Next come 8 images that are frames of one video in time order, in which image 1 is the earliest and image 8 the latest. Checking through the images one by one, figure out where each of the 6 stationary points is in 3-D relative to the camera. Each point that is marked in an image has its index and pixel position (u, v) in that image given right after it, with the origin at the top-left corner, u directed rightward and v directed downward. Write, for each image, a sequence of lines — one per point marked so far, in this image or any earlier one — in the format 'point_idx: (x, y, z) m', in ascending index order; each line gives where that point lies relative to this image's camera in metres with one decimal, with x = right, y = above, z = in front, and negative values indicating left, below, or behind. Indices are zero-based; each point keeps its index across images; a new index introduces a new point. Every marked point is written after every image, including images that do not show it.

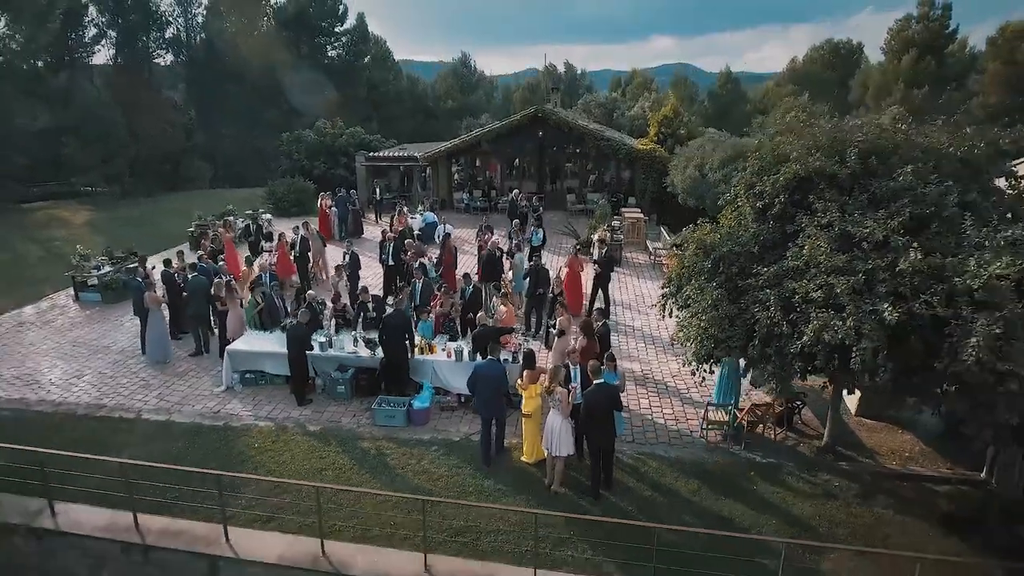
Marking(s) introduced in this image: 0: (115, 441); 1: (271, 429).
0: (-4.2, -1.6, +6.7) m
1: (-2.6, -1.5, +6.8) m
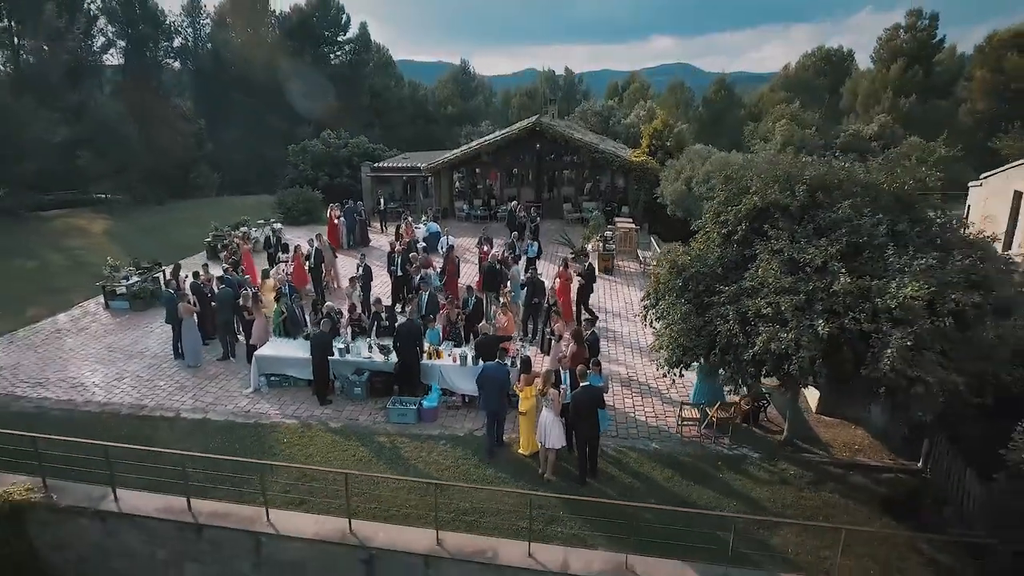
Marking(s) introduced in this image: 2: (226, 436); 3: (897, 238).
0: (-4.2, -1.8, +7.6) m
1: (-2.6, -1.7, +7.7) m
2: (-3.4, -1.7, +7.5) m
3: (+3.6, +0.5, +6.0) m
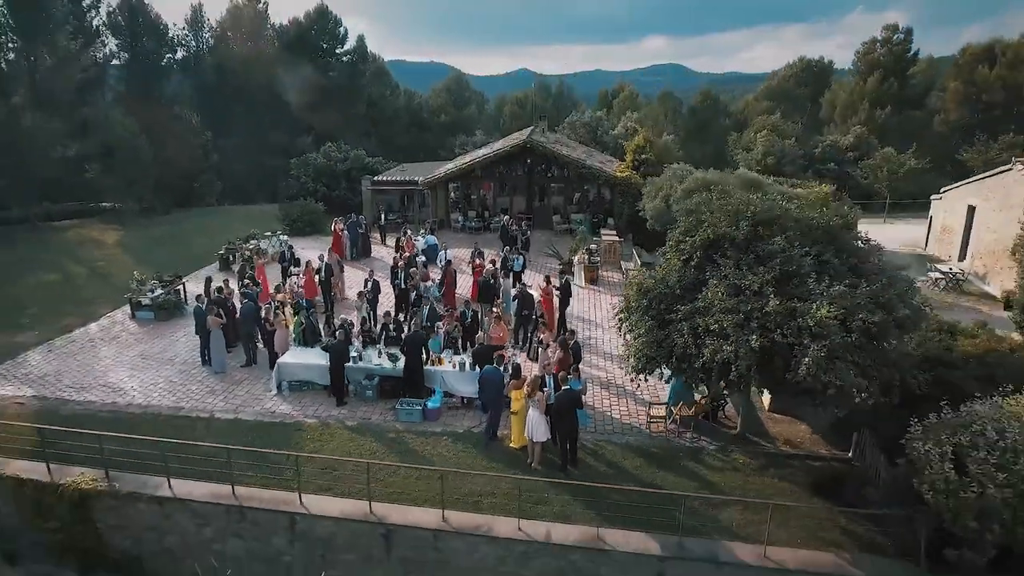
0: (-4.3, -2.0, +8.7) m
1: (-2.7, -1.9, +8.8) m
2: (-3.5, -2.0, +8.6) m
3: (+3.5, +0.3, +7.2) m
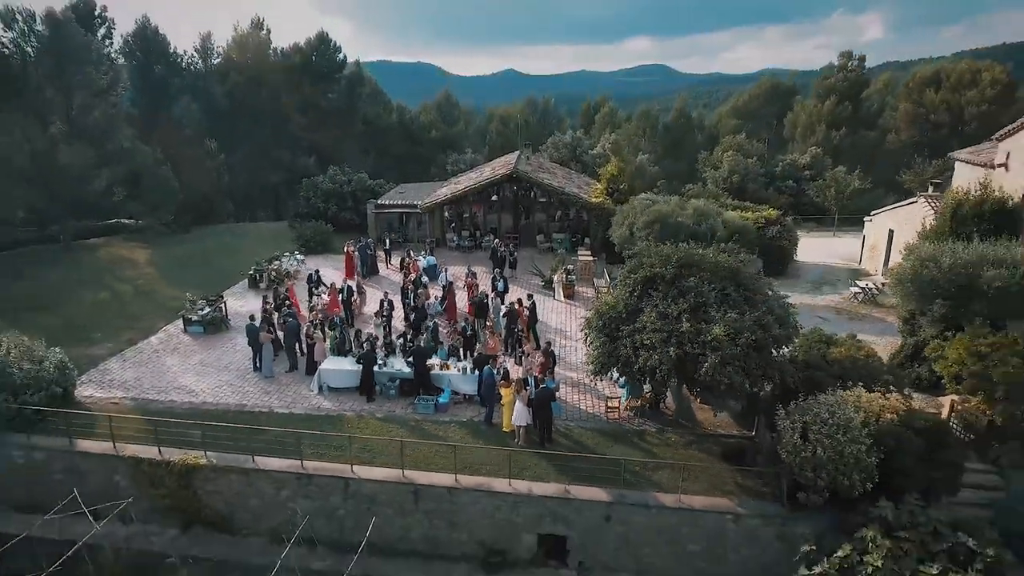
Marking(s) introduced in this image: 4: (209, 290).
0: (-4.5, -2.5, +11.4) m
1: (-2.9, -2.3, +11.6) m
2: (-3.7, -2.4, +11.3) m
3: (+3.4, -0.1, +10.0) m
4: (-9.4, 0.0, +19.3) m
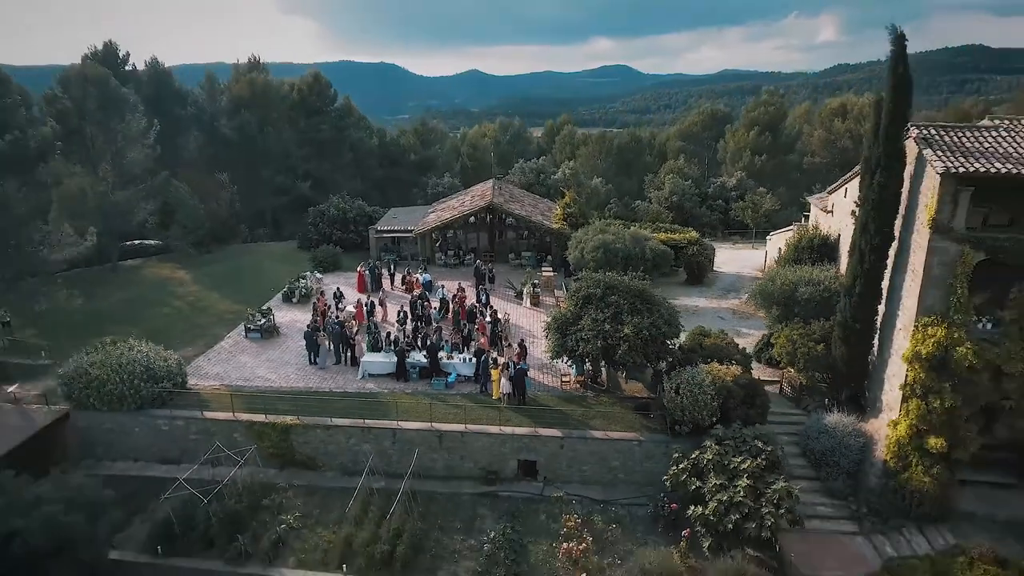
0: (-4.9, -2.9, +16.7) m
1: (-3.3, -2.8, +16.9) m
2: (-4.0, -2.9, +16.6) m
3: (+3.0, -0.5, +15.7) m
4: (-10.2, -0.6, +24.3) m
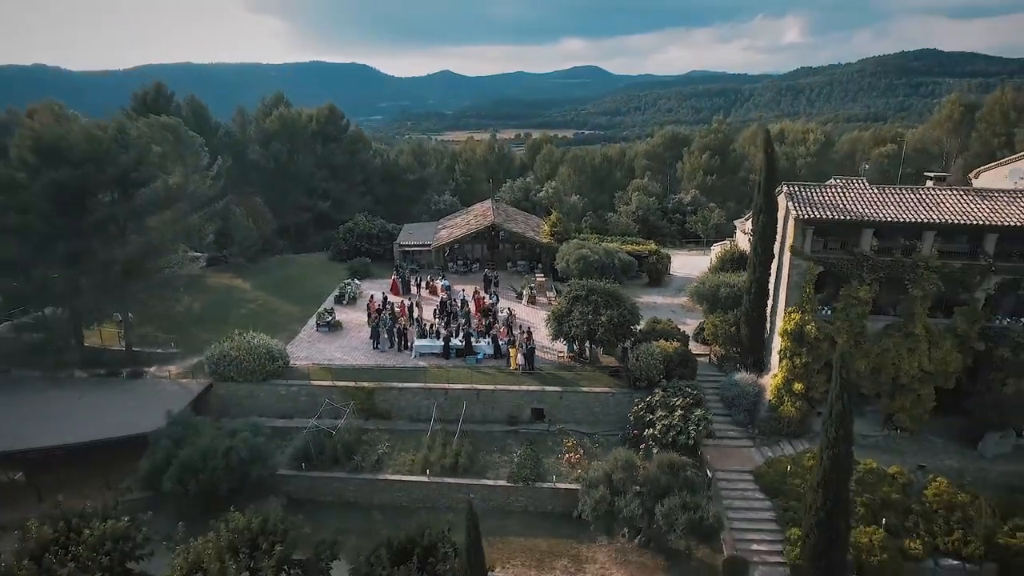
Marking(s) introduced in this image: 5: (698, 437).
0: (-4.4, -3.1, +23.6) m
1: (-2.8, -3.0, +23.9) m
2: (-3.6, -3.1, +23.6) m
3: (+3.5, -0.6, +23.0) m
4: (-10.0, -0.9, +31.0) m
5: (+5.7, -4.6, +19.2) m
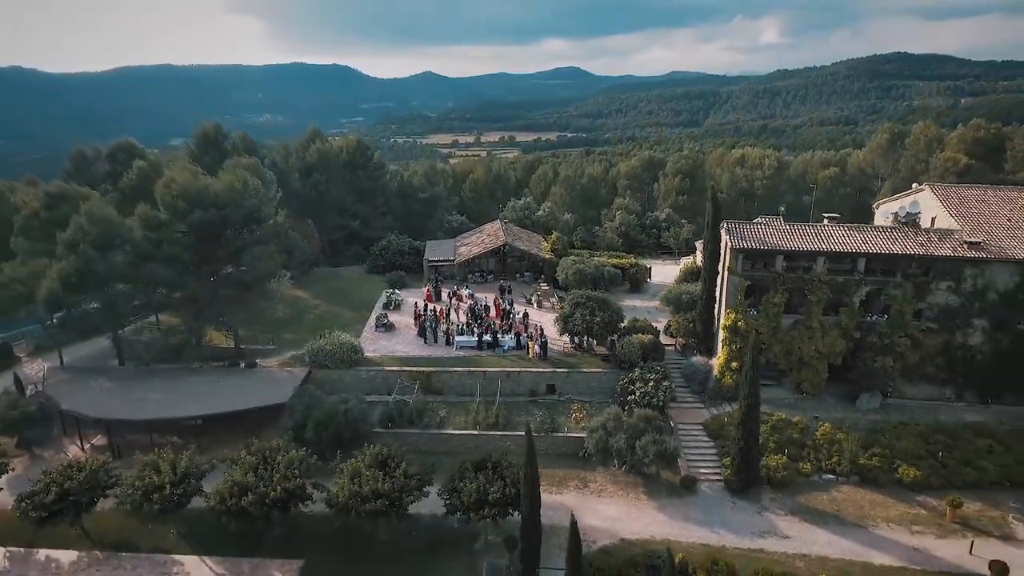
0: (-3.5, -3.6, +31.9) m
1: (-1.9, -3.5, +32.3) m
2: (-2.6, -3.6, +32.0) m
3: (+4.4, -1.0, +31.5) m
4: (-9.3, -1.5, +39.2) m
5: (+6.8, -5.0, +27.8) m
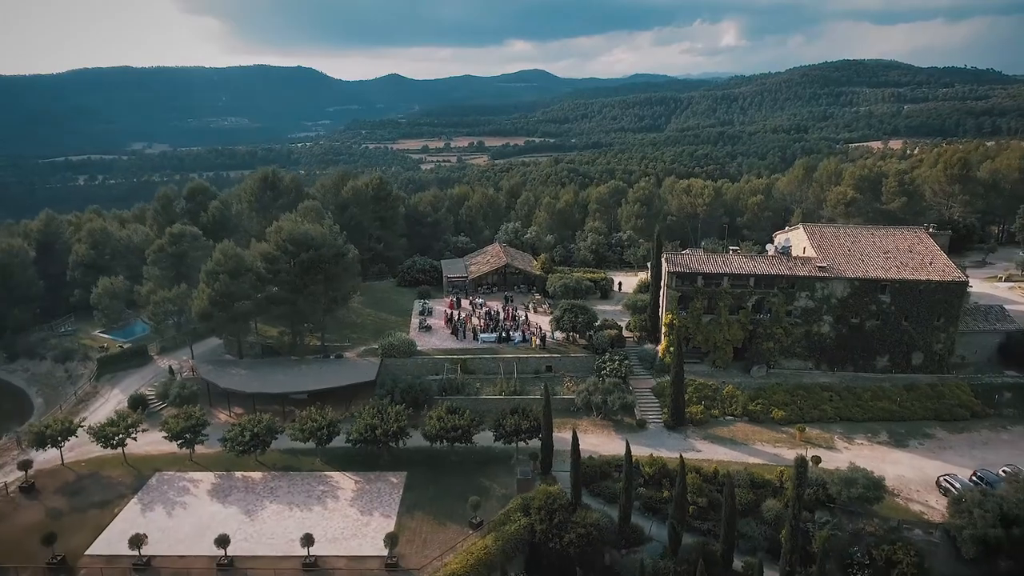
0: (-2.8, -4.5, +45.8) m
1: (-1.2, -4.4, +46.2) m
2: (-1.9, -4.5, +45.8) m
3: (+5.1, -1.8, +45.7) m
4: (-9.0, -2.4, +52.8) m
5: (+7.7, -5.7, +42.2) m
